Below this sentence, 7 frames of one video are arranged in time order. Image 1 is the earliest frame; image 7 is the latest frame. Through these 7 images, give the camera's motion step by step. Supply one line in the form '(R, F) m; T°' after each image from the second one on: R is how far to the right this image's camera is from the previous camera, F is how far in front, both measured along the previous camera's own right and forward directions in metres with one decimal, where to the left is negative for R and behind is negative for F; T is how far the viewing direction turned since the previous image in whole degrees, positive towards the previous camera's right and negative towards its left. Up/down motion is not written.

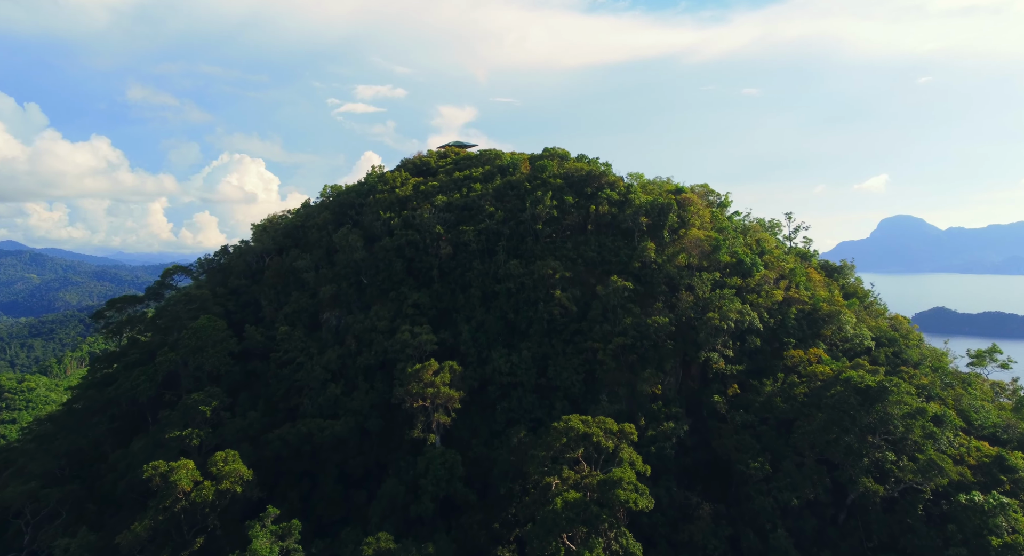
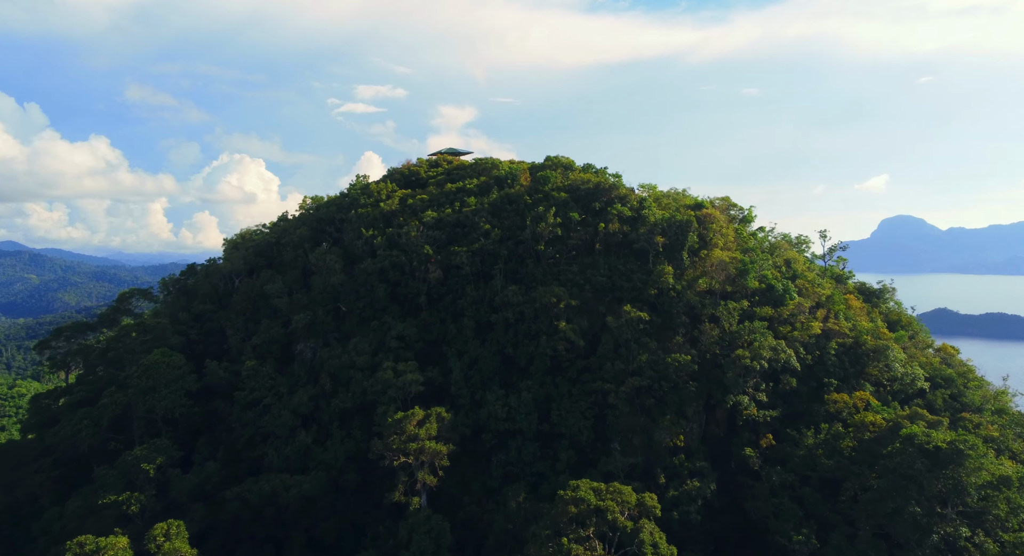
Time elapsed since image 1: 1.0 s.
(+0.1, +6.2) m; 0°
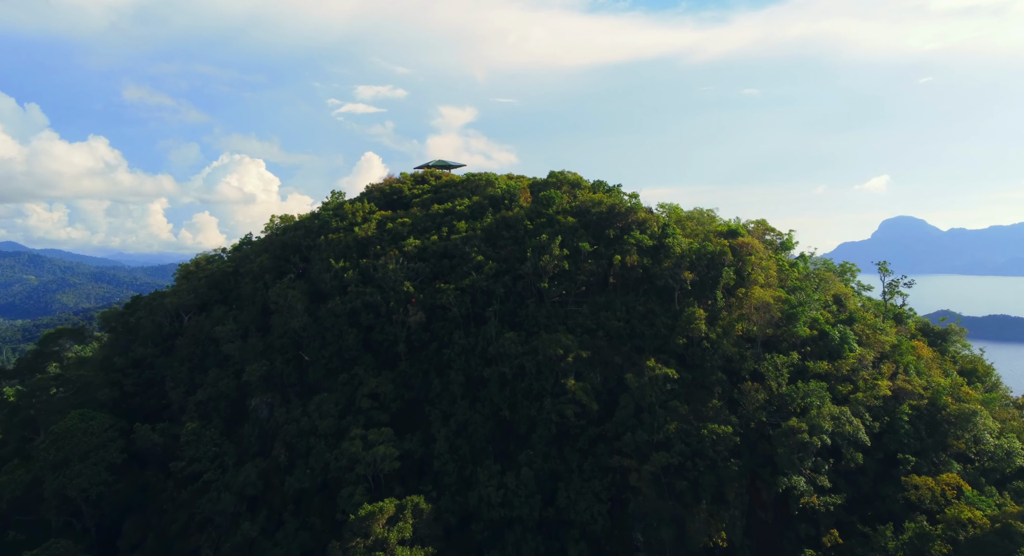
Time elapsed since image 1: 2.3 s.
(+0.1, +7.8) m; 0°
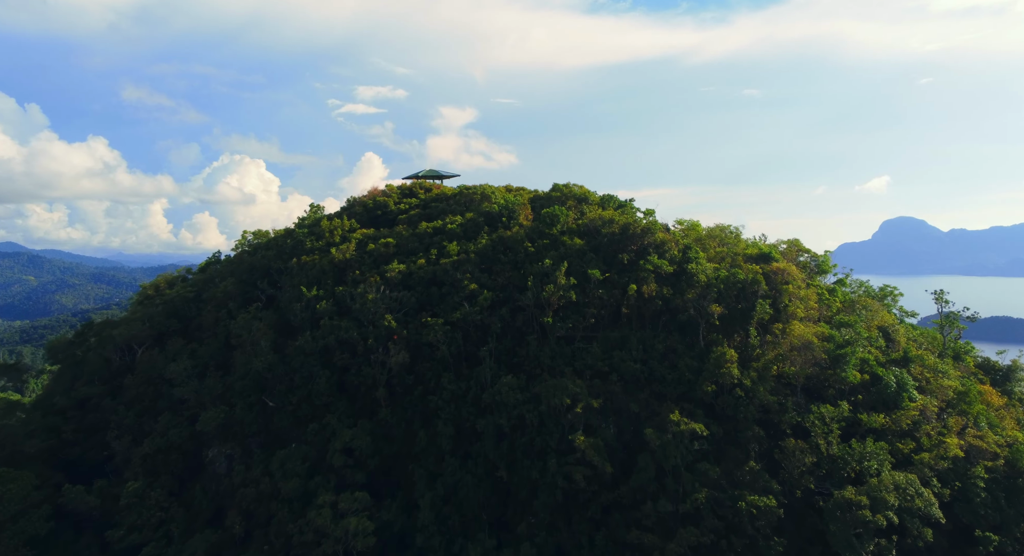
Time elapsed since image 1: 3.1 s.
(+0.1, +5.4) m; 0°
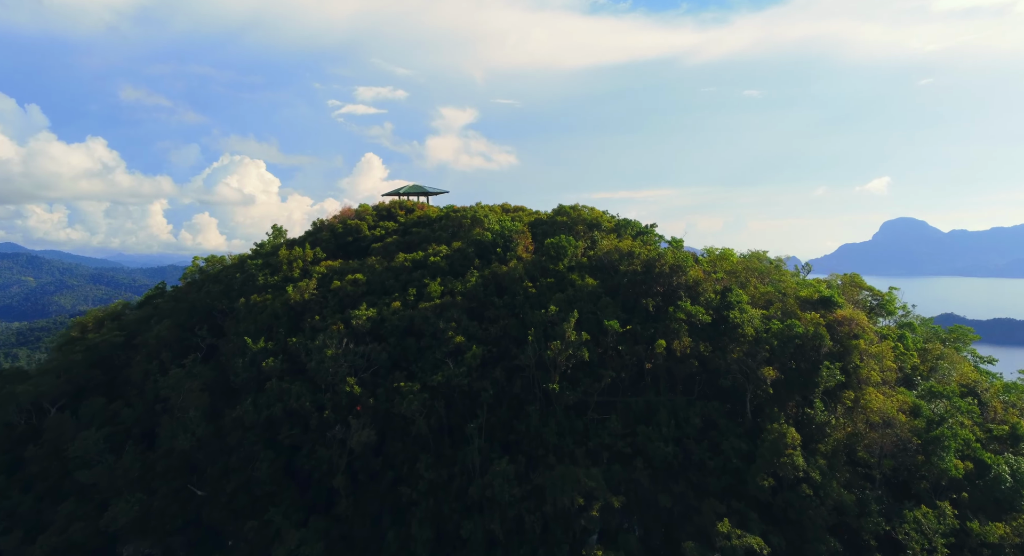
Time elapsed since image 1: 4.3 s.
(+0.2, +7.1) m; 0°
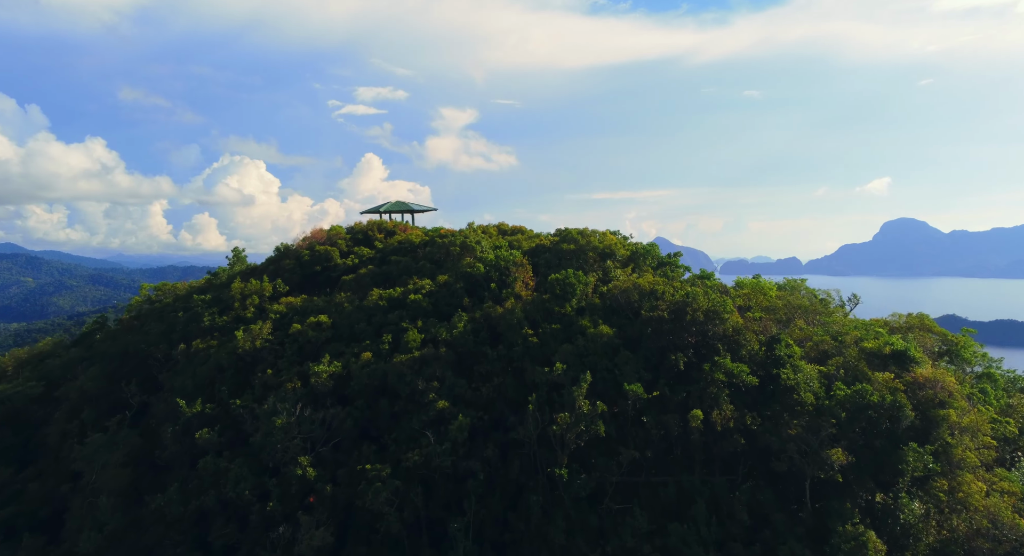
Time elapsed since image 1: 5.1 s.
(+0.1, +5.5) m; 0°
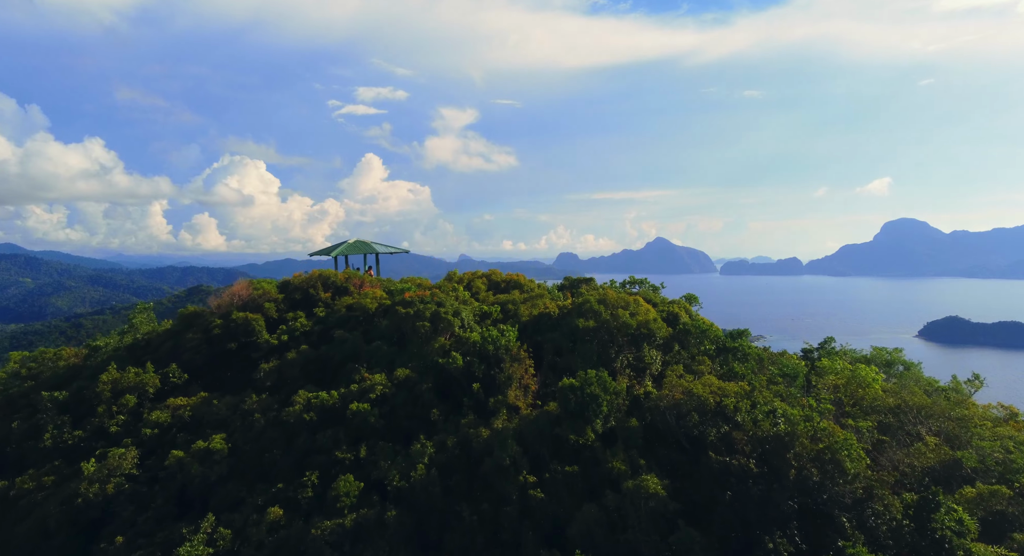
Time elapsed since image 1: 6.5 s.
(+0.2, +8.8) m; 0°
